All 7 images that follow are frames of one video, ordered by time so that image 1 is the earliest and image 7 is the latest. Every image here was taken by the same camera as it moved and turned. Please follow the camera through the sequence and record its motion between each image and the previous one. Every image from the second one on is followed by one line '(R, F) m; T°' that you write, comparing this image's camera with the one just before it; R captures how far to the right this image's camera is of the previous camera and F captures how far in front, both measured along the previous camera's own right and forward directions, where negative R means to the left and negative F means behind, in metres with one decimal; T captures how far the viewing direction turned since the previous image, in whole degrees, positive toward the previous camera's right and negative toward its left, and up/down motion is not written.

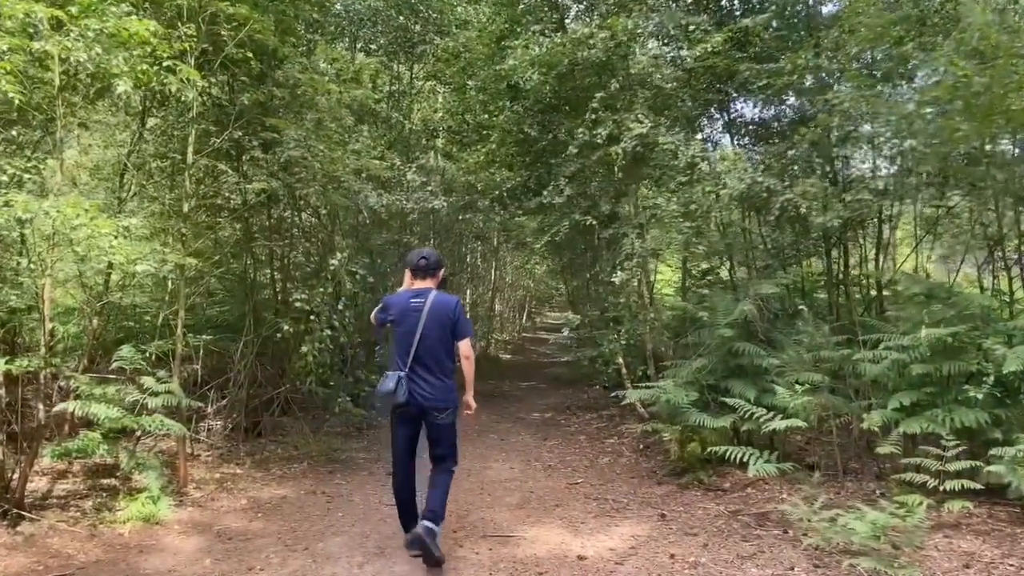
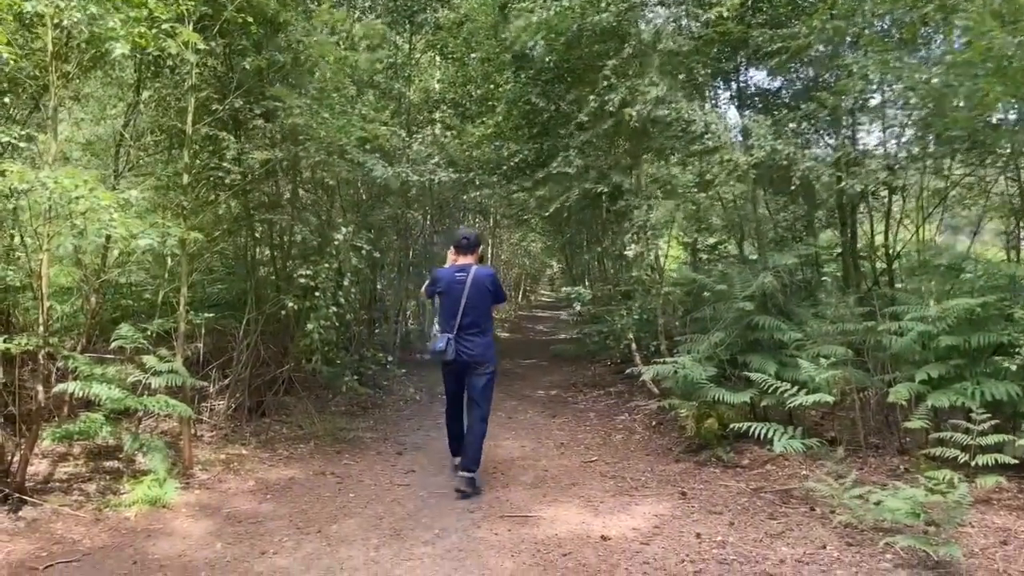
(-0.1, +0.2) m; +1°
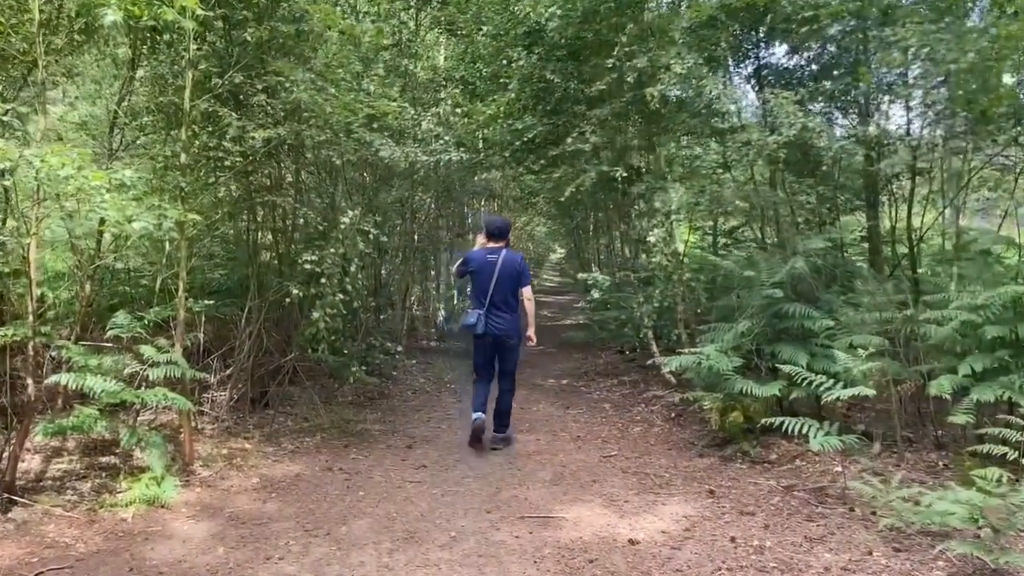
(-0.1, +0.3) m; 0°
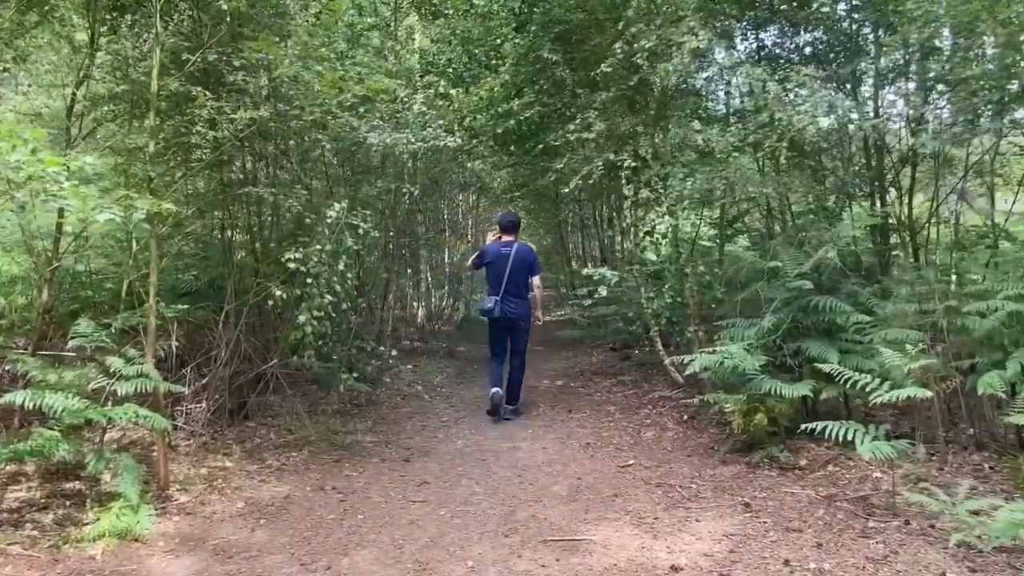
(-0.2, +0.5) m; +2°
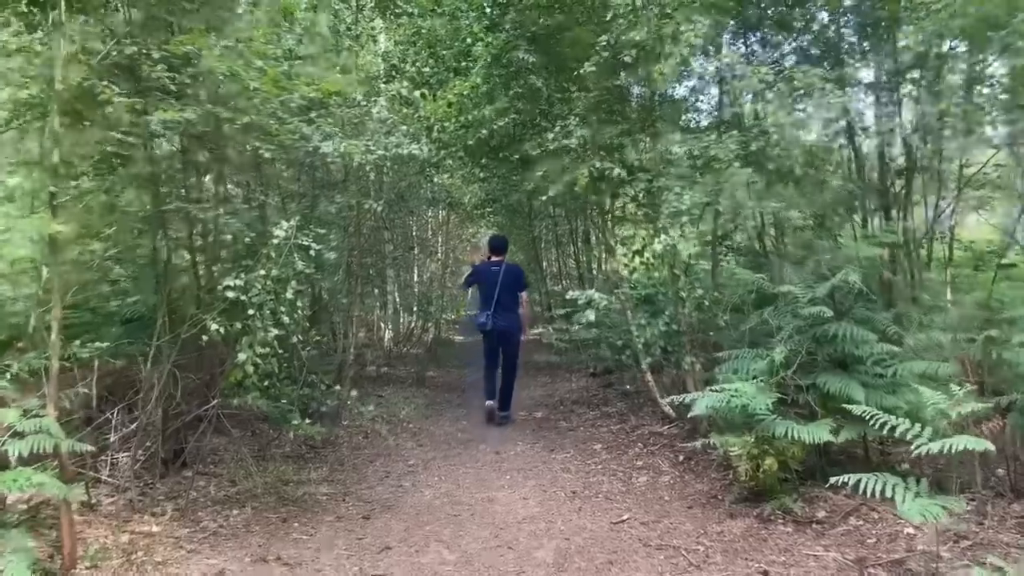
(0.0, +0.7) m; +2°
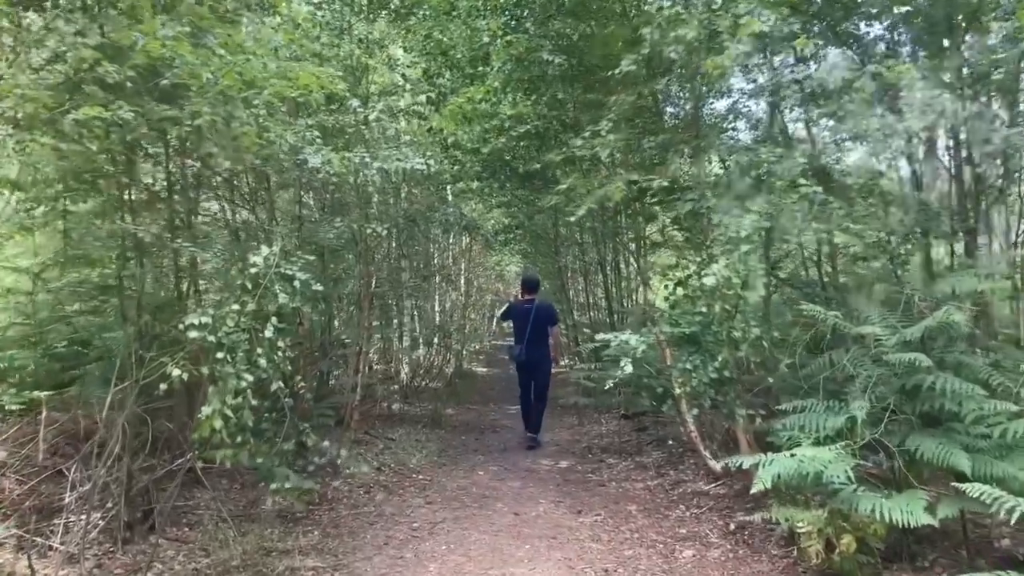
(0.0, +0.8) m; -2°
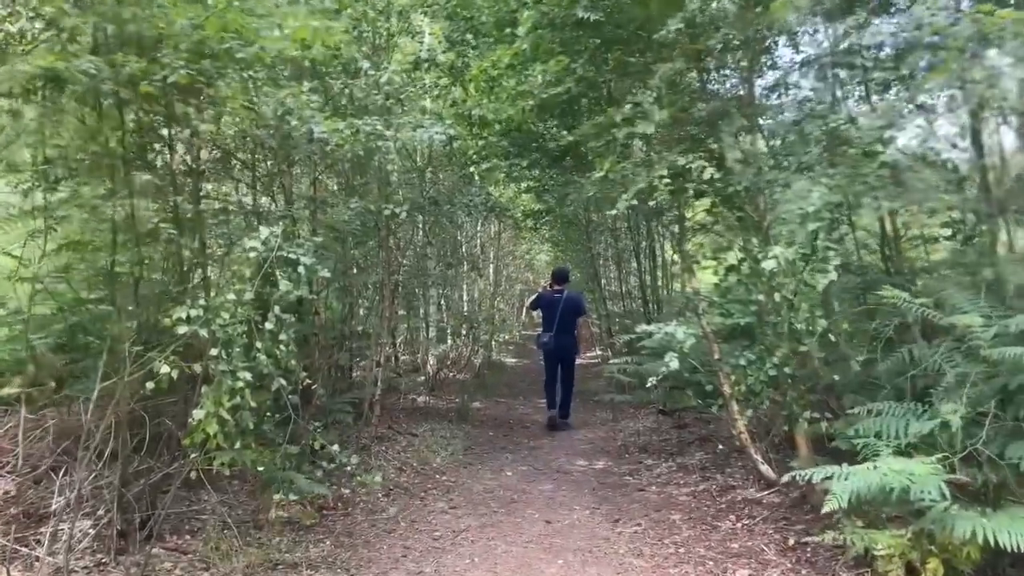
(0.0, +0.5) m; -2°
